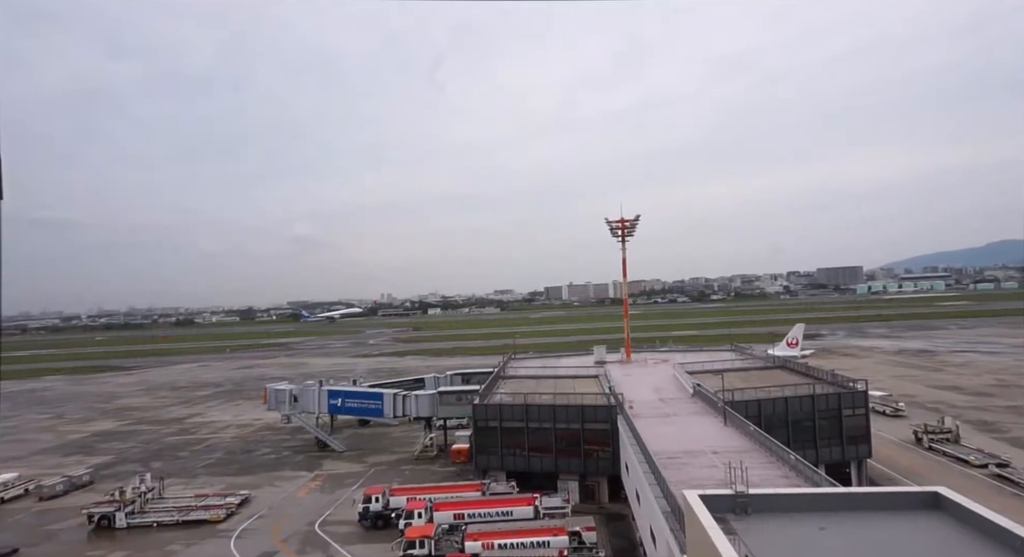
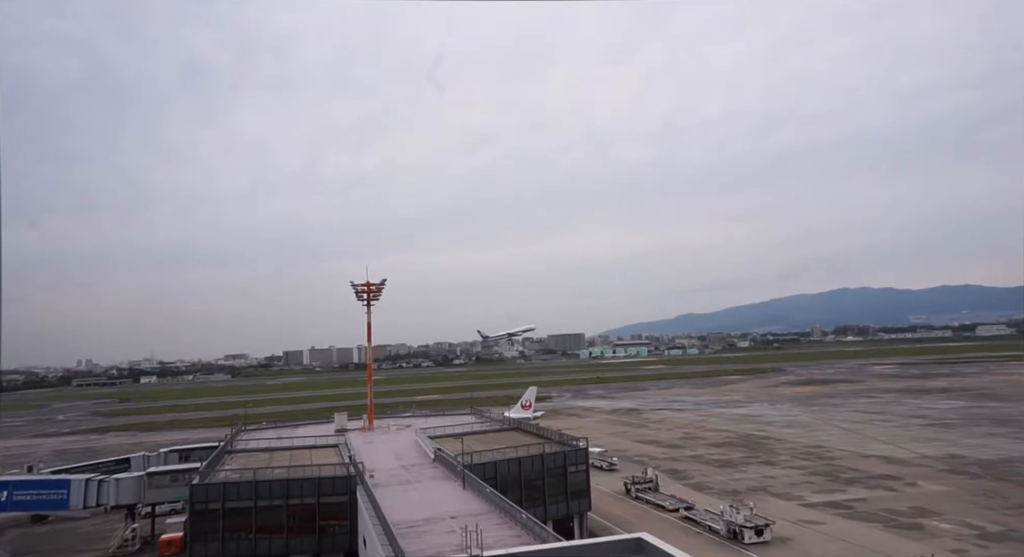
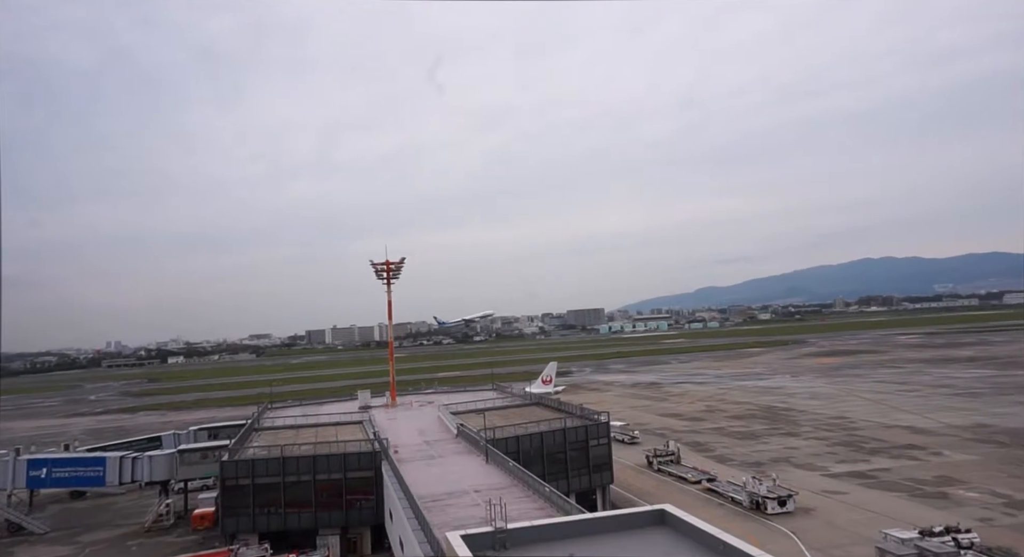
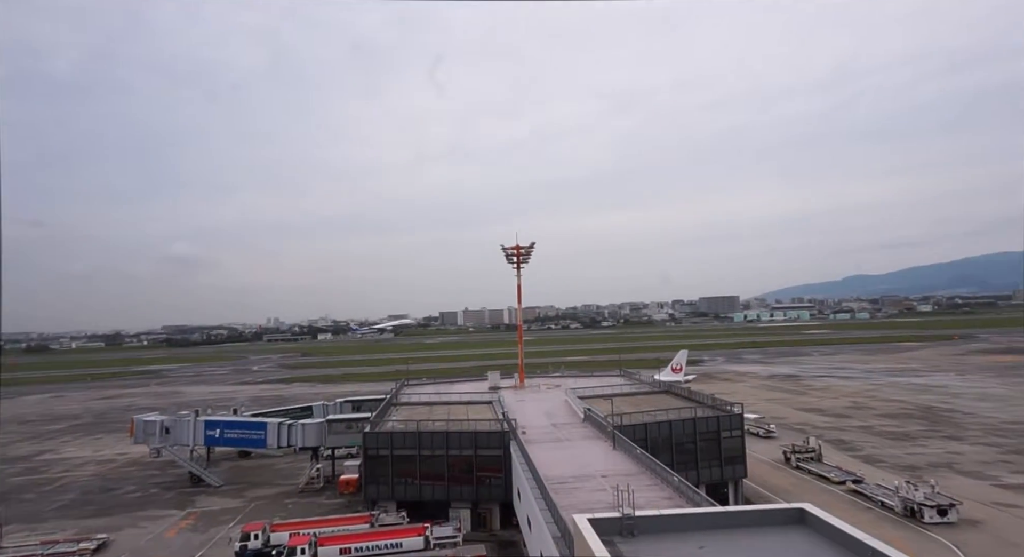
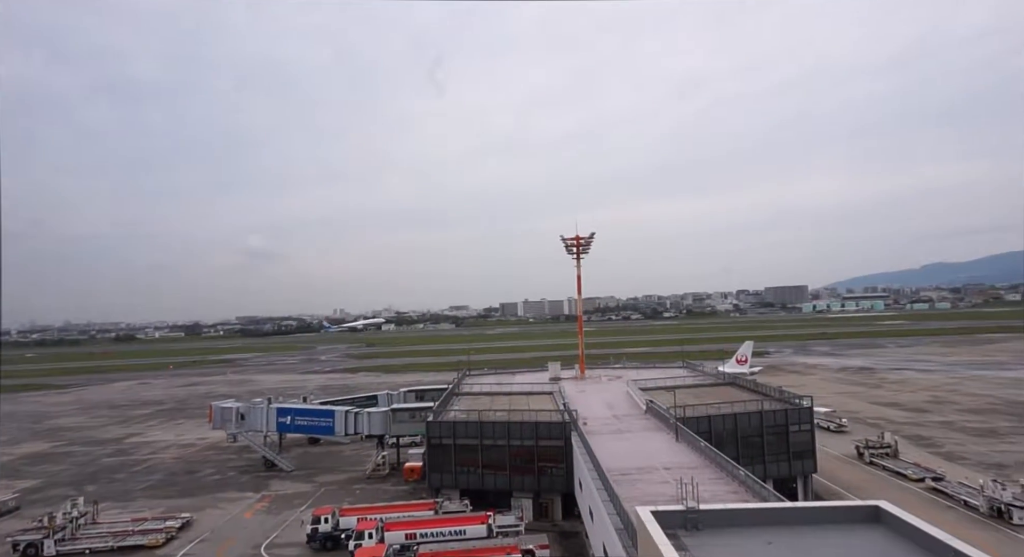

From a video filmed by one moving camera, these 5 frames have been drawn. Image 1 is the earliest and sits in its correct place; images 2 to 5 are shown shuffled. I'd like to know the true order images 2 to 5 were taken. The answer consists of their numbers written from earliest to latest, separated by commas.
5, 4, 3, 2
